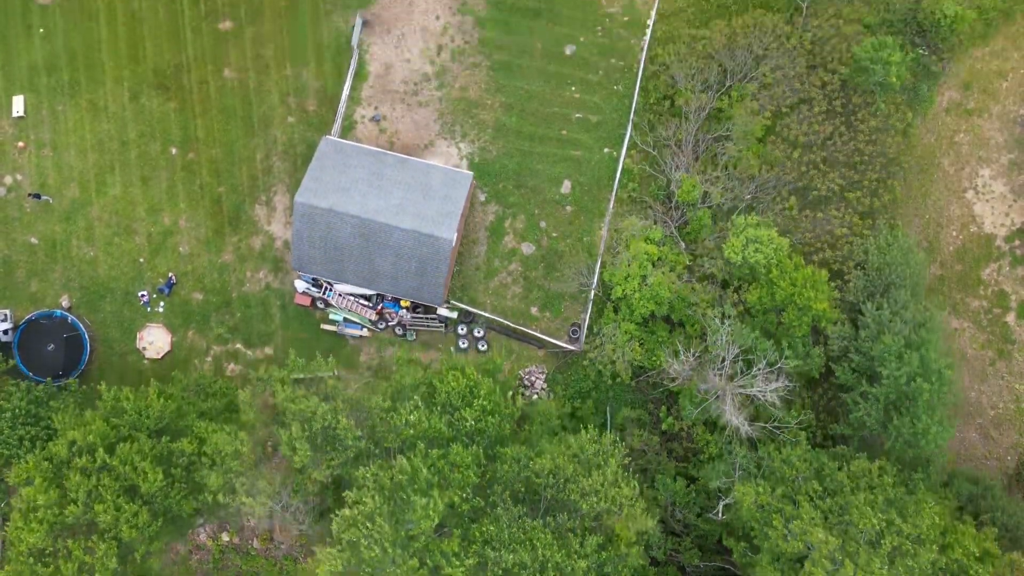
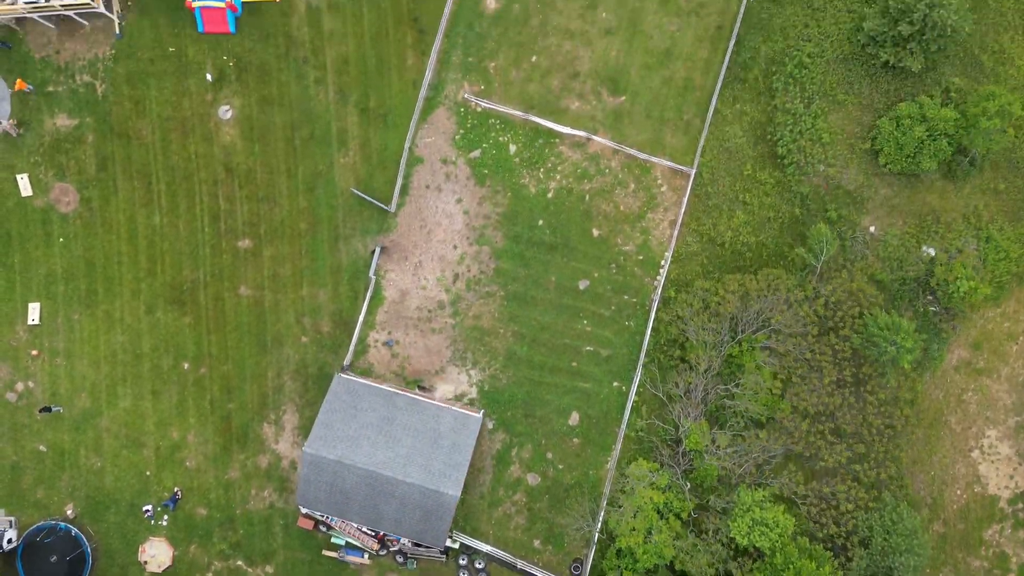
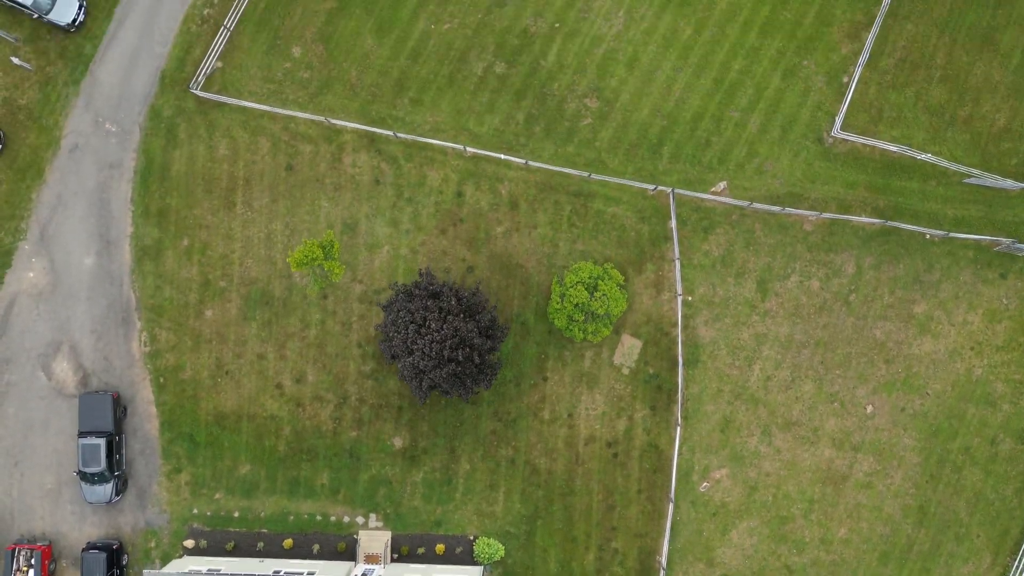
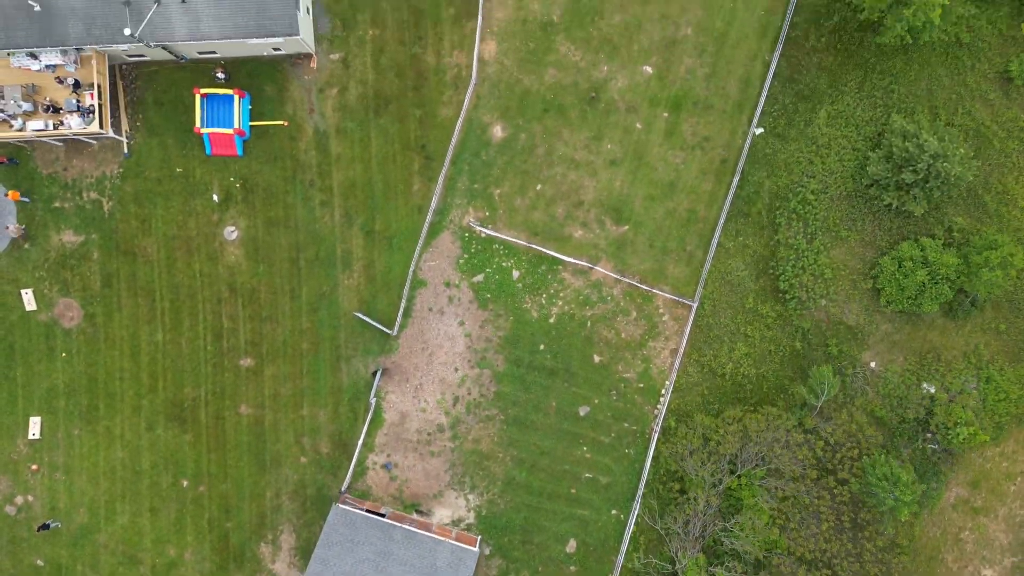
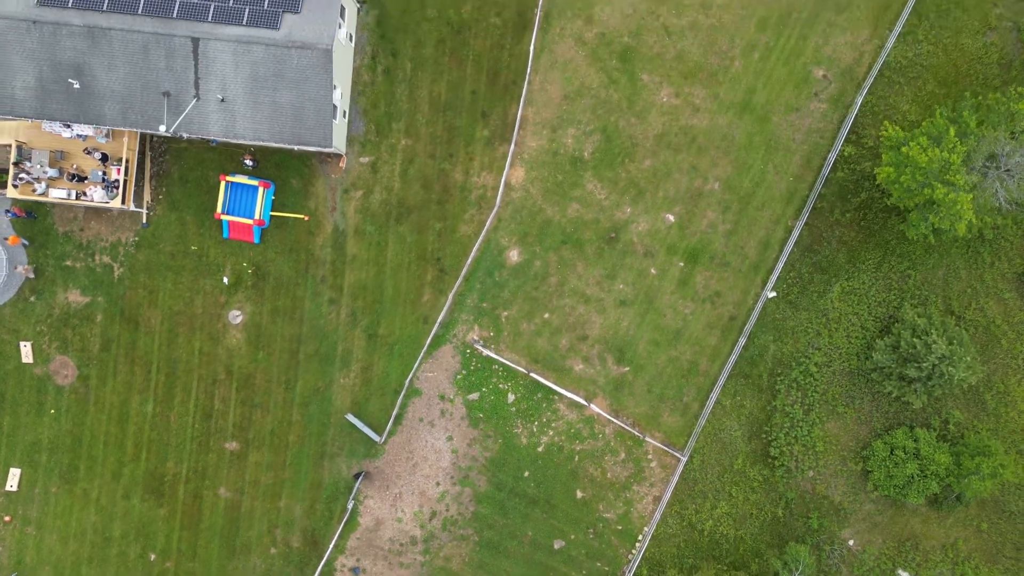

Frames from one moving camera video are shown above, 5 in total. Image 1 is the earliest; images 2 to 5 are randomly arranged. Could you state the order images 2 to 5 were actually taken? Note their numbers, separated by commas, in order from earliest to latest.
2, 4, 5, 3
